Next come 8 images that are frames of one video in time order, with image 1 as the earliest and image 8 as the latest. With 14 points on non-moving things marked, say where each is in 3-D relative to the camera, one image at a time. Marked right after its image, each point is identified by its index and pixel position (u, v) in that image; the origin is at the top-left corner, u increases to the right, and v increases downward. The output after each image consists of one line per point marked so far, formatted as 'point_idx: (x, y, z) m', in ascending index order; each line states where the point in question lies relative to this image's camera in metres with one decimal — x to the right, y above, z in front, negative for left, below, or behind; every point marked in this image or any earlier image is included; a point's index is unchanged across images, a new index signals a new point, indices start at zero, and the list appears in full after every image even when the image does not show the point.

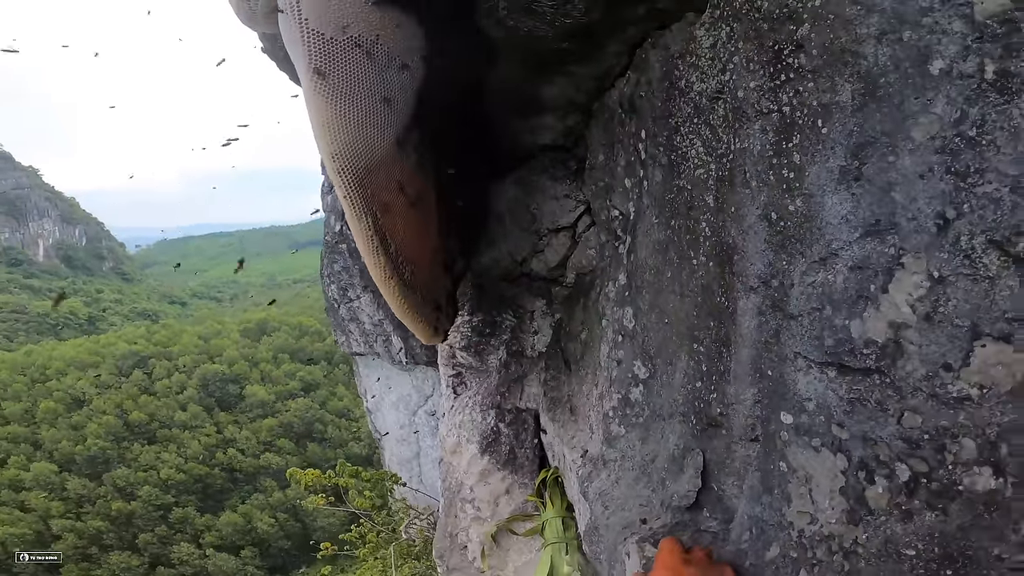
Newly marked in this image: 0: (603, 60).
0: (+0.5, +1.1, +3.2) m
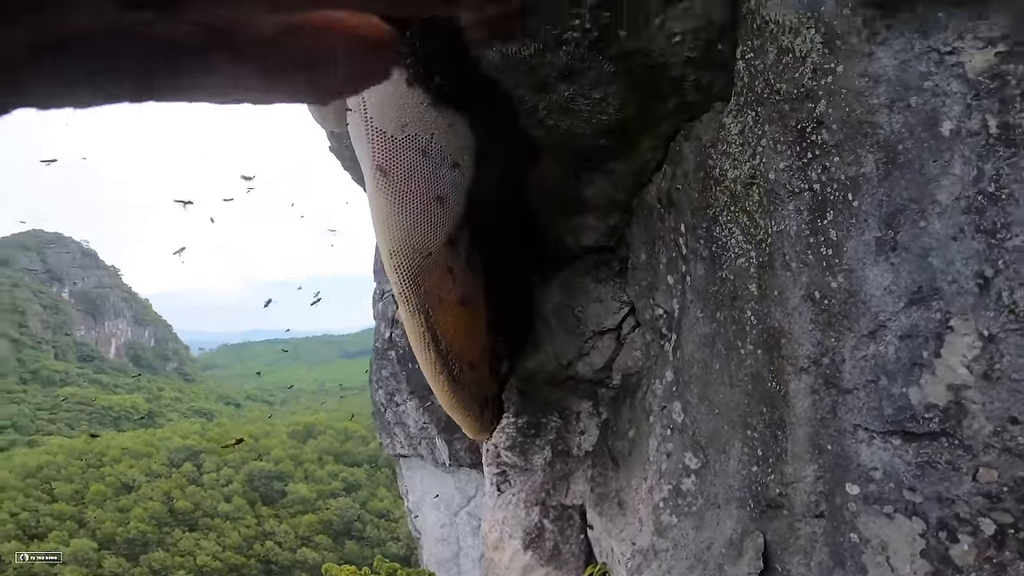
0: (+0.7, +0.6, +3.4) m
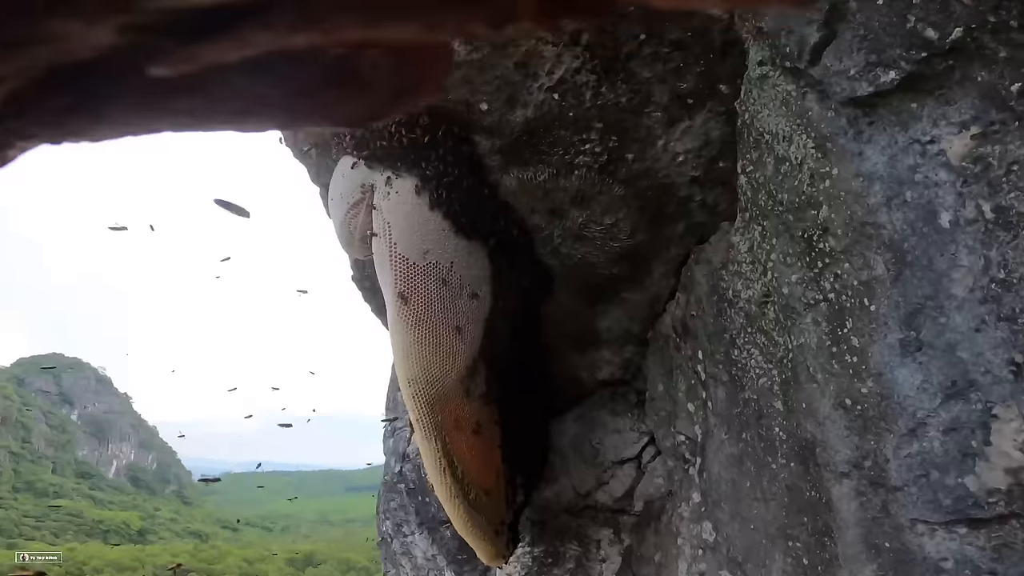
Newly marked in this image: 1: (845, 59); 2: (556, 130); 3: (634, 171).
0: (+0.8, -0.1, +3.5) m
1: (+1.0, +0.7, +1.8) m
2: (+0.2, +0.7, +2.8) m
3: (+0.6, +0.5, +2.8) m
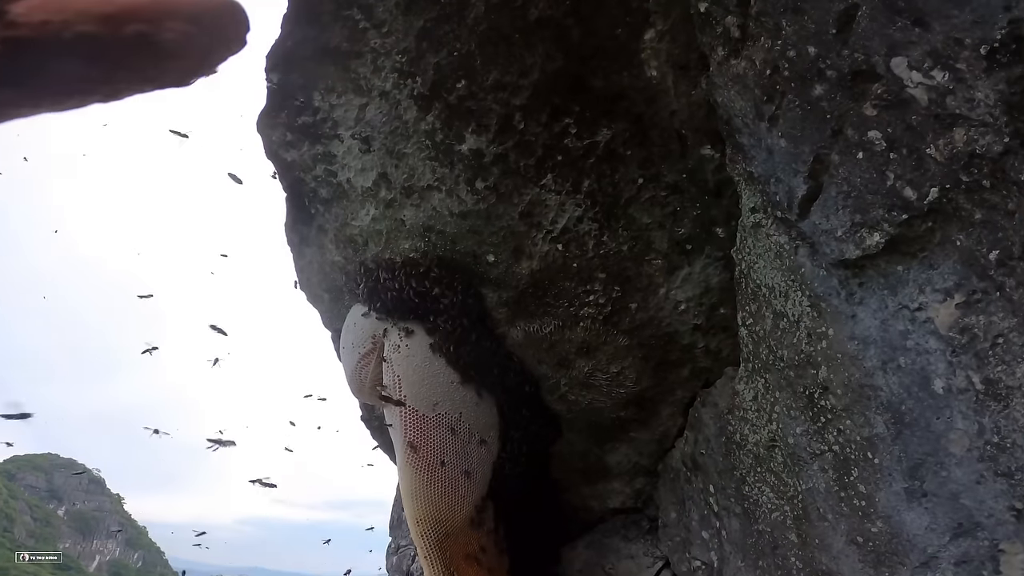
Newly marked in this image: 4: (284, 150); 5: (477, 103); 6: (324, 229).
0: (+0.8, -0.8, +3.5) m
1: (+1.0, +0.2, +2.0) m
2: (+0.3, 0.0, +3.0) m
3: (+0.6, -0.1, +3.0) m
4: (-1.2, +0.8, +3.4) m
5: (-0.1, +0.8, +2.8) m
6: (-1.1, +0.4, +3.7) m
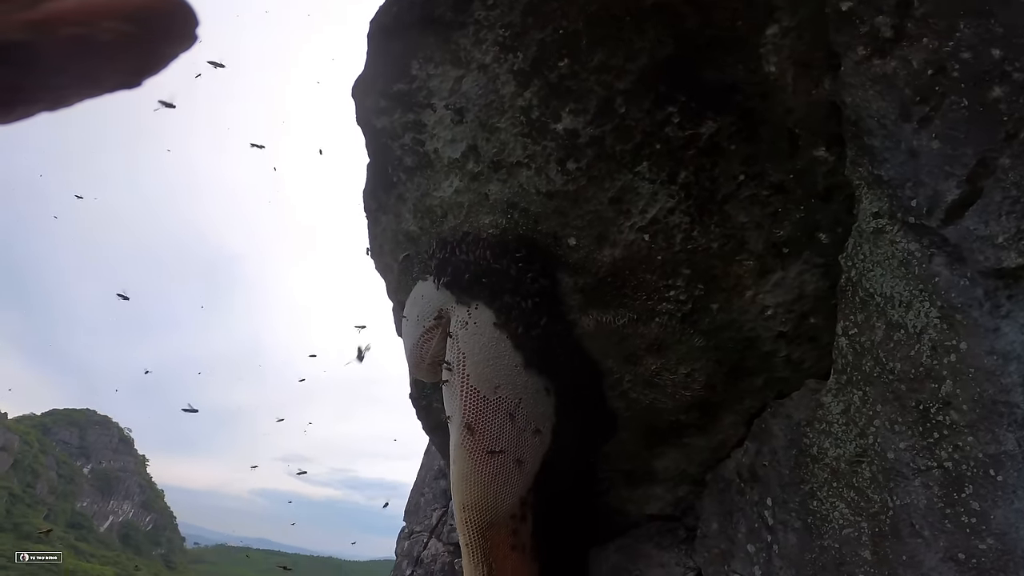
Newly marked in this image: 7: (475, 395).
0: (+1.2, -0.8, +3.4) m
1: (+1.4, +0.2, +1.9) m
2: (+0.6, +0.1, +2.9) m
3: (+1.0, -0.1, +2.9) m
4: (-0.7, +1.0, +3.4) m
5: (+0.3, +0.9, +2.7) m
6: (-0.6, +0.6, +3.7) m
7: (-0.2, -0.5, +3.2) m
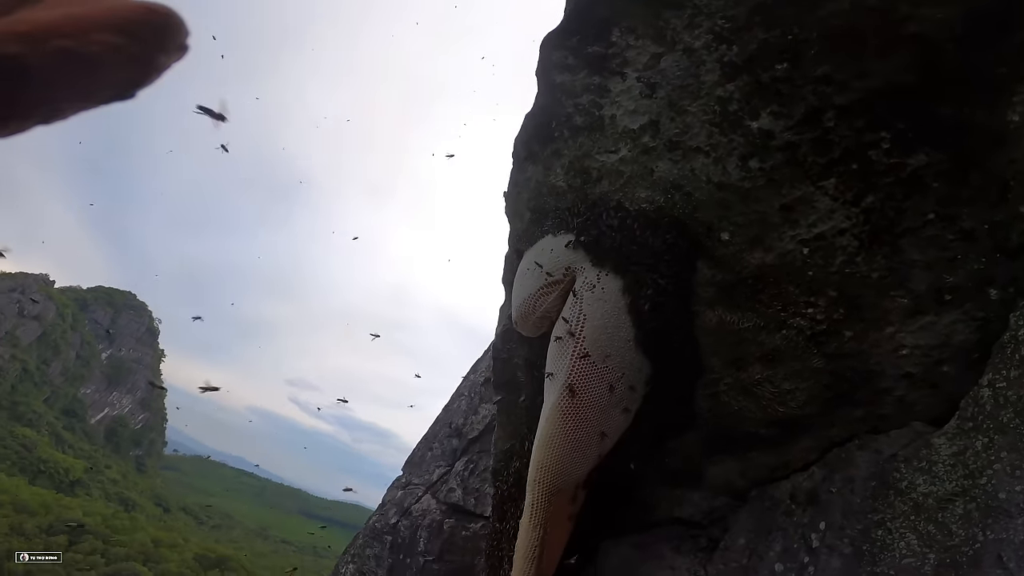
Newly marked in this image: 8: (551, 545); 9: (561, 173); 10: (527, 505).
0: (+1.6, -1.0, +3.5) m
1: (+2.1, -0.1, +1.9) m
2: (+1.3, 0.0, +3.0) m
3: (+1.6, -0.3, +2.9) m
4: (+0.2, +1.2, +3.5) m
5: (+1.2, +0.9, +2.8) m
6: (+0.3, +0.8, +3.7) m
7: (+0.4, -0.4, +3.3) m
8: (+0.2, -1.5, +3.6) m
9: (+0.3, +0.7, +3.7) m
10: (+0.1, -1.3, +3.5) m
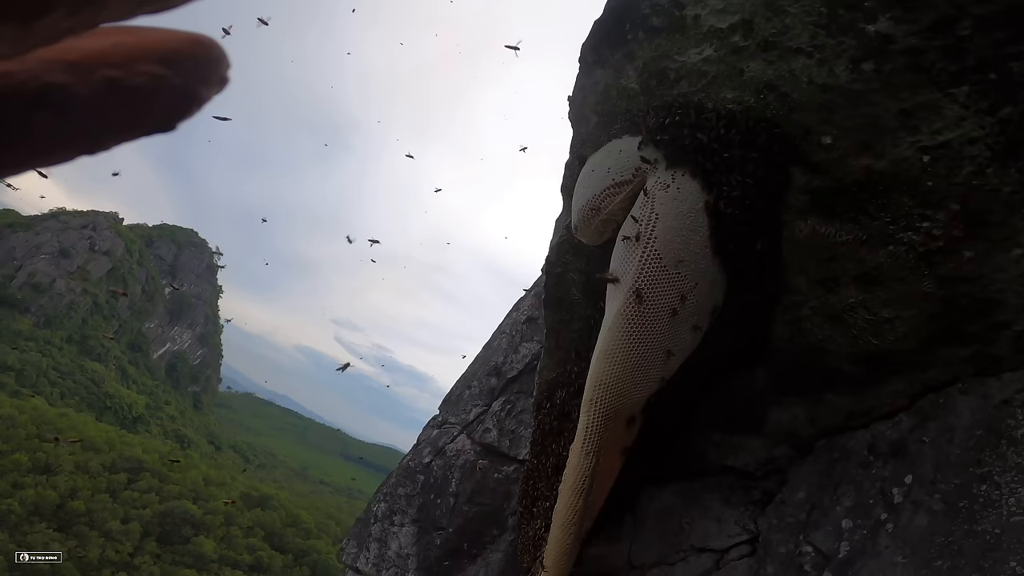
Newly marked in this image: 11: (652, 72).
0: (+1.9, -0.6, +3.1) m
1: (+2.3, +0.2, +1.4) m
2: (+1.6, +0.4, +2.5) m
3: (+1.9, +0.1, +2.5) m
4: (+0.7, +1.7, +3.1) m
5: (+1.6, +1.3, +2.3) m
6: (+0.7, +1.3, +3.4) m
7: (+0.7, +0.1, +2.9) m
8: (+0.5, -1.0, +3.4) m
9: (+0.7, +1.2, +3.4) m
10: (+0.3, -0.7, +3.2) m
11: (+0.8, +1.2, +3.2) m
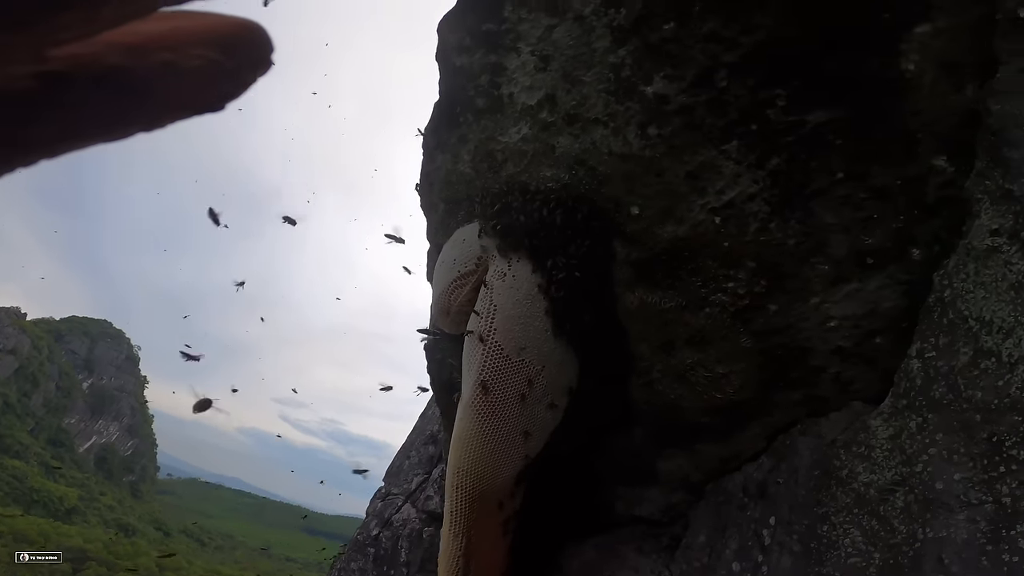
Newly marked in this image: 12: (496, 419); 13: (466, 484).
0: (+1.2, -0.8, +3.3) m
1: (+1.6, +0.1, +1.6) m
2: (+0.9, +0.1, +2.7) m
3: (+1.2, -0.1, +2.7) m
4: (-0.3, +1.3, +3.2) m
5: (+0.7, +1.0, +2.5) m
6: (-0.3, +0.9, +3.5) m
7: (-0.1, -0.3, +3.0) m
8: (-0.2, -1.5, +3.3) m
9: (-0.2, +0.7, +3.5) m
10: (-0.3, -1.2, +3.2) m
11: (-0.1, +0.7, +3.3) m
12: (0.0, -0.6, +3.0) m
13: (-0.2, -1.0, +3.1) m
